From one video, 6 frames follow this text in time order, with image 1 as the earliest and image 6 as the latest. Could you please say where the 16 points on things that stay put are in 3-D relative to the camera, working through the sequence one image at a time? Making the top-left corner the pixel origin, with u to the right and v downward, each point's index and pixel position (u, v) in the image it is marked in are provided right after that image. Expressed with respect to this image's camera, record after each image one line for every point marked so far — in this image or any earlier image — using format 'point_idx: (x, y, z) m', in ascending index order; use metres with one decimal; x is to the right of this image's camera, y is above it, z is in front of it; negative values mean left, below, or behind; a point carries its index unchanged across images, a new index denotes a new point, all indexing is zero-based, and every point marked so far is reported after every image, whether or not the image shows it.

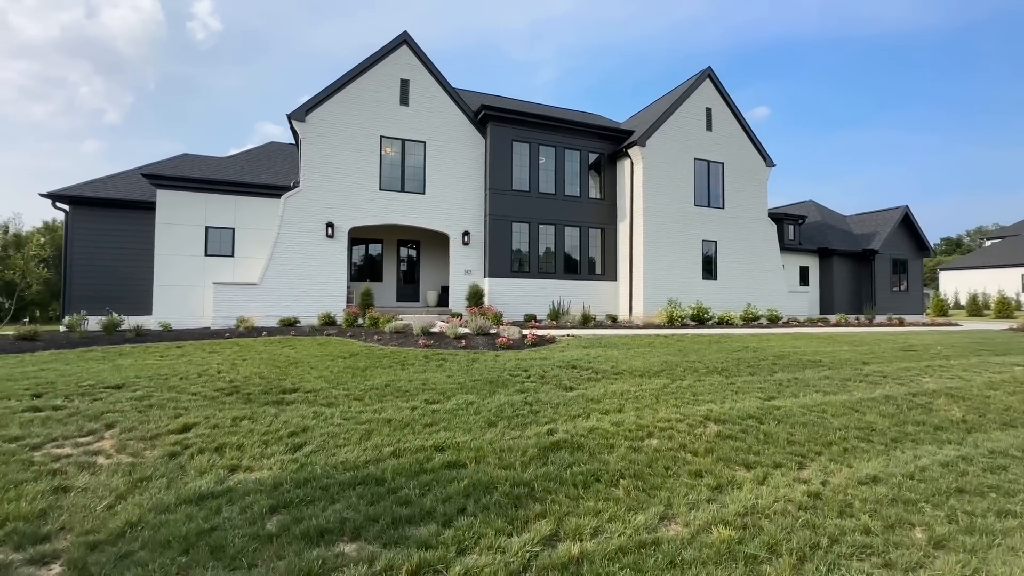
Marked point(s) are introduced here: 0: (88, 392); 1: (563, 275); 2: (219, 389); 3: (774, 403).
0: (-4.9, -1.2, +4.9) m
1: (+1.8, +0.5, +15.1) m
2: (-3.5, -1.2, +5.1) m
3: (+3.2, -1.4, +5.2) m
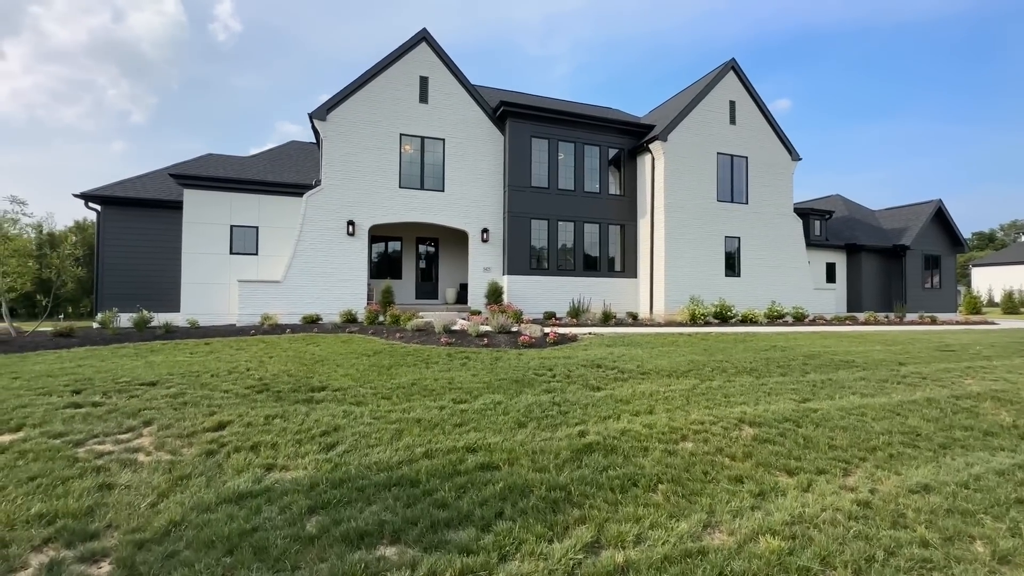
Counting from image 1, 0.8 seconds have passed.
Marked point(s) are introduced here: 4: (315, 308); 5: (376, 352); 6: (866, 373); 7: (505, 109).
0: (-4.5, -1.2, +5.0) m
1: (+2.5, +0.6, +15.0) m
2: (-3.2, -1.2, +5.2) m
3: (+3.5, -1.4, +5.1) m
4: (-5.8, -0.6, +12.8) m
5: (-2.4, -1.1, +7.4) m
6: (+5.7, -1.4, +6.9) m
7: (-0.2, +5.9, +14.1) m
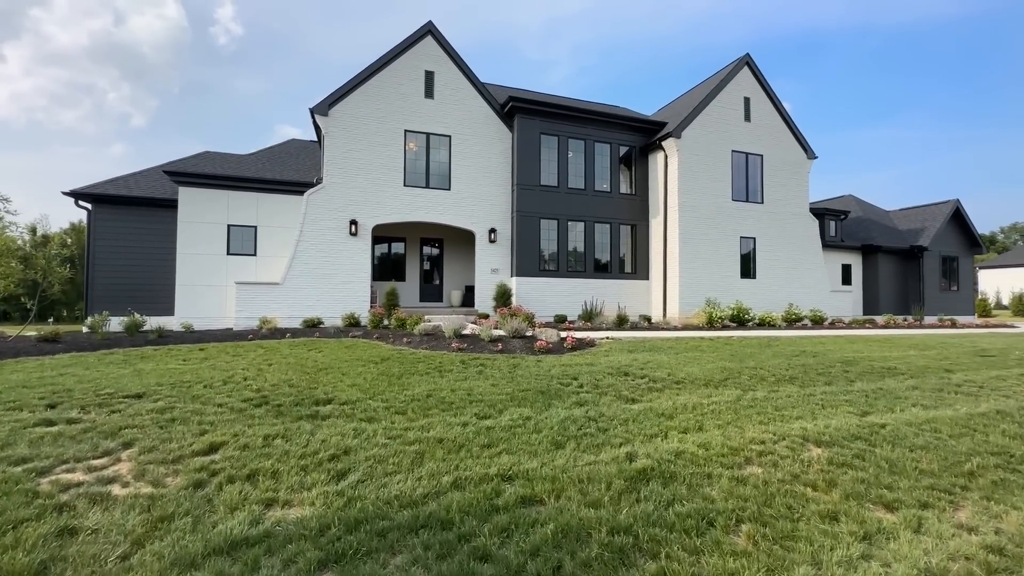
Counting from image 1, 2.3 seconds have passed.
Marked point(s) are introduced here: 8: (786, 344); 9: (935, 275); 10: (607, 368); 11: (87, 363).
0: (-4.2, -1.2, +4.5) m
1: (+2.7, +0.5, +14.4) m
2: (-2.9, -1.2, +4.7) m
3: (+3.8, -1.4, +4.6) m
4: (-5.6, -0.7, +12.2) m
5: (-2.1, -1.1, +6.9) m
6: (+6.0, -1.4, +6.3) m
7: (+0.1, +5.8, +13.6) m
8: (+6.0, -1.2, +9.5) m
9: (+17.3, +0.5, +17.5) m
10: (+1.4, -1.2, +6.5) m
11: (-6.8, -1.2, +6.9) m
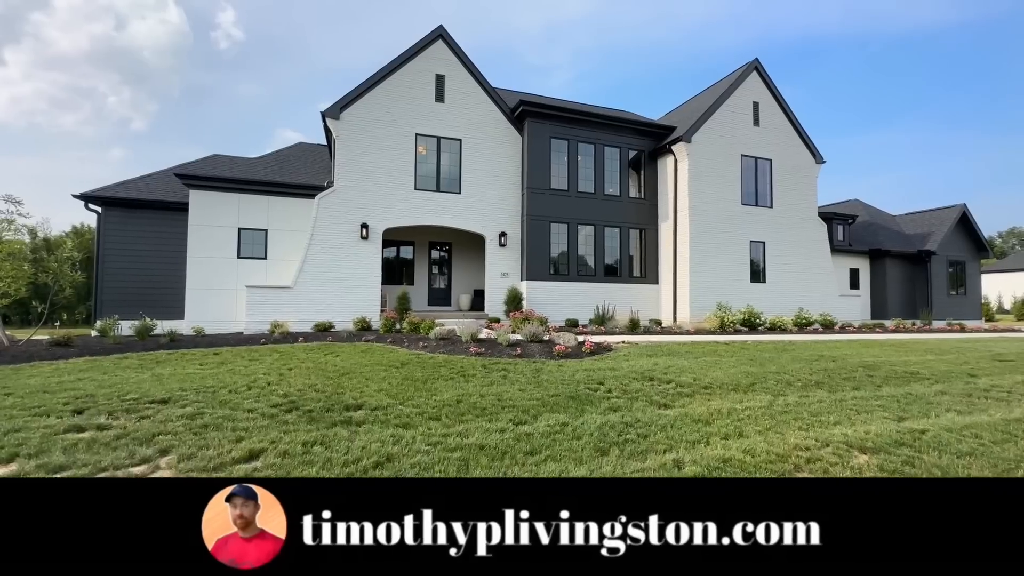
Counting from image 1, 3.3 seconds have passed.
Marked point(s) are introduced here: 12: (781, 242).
0: (-3.9, -1.2, +4.4) m
1: (+3.1, +0.3, +14.4) m
2: (-2.5, -1.2, +4.6) m
3: (+4.2, -1.4, +4.5) m
4: (-5.2, -0.8, +12.1) m
5: (-1.7, -1.2, +6.8) m
6: (+6.3, -1.4, +6.3) m
7: (+0.4, +5.7, +13.6) m
8: (+6.4, -1.3, +9.4) m
9: (+17.6, +0.3, +17.5) m
10: (+1.8, -1.3, +6.4) m
11: (-6.4, -1.3, +6.8) m
12: (+9.6, +1.6, +15.4) m
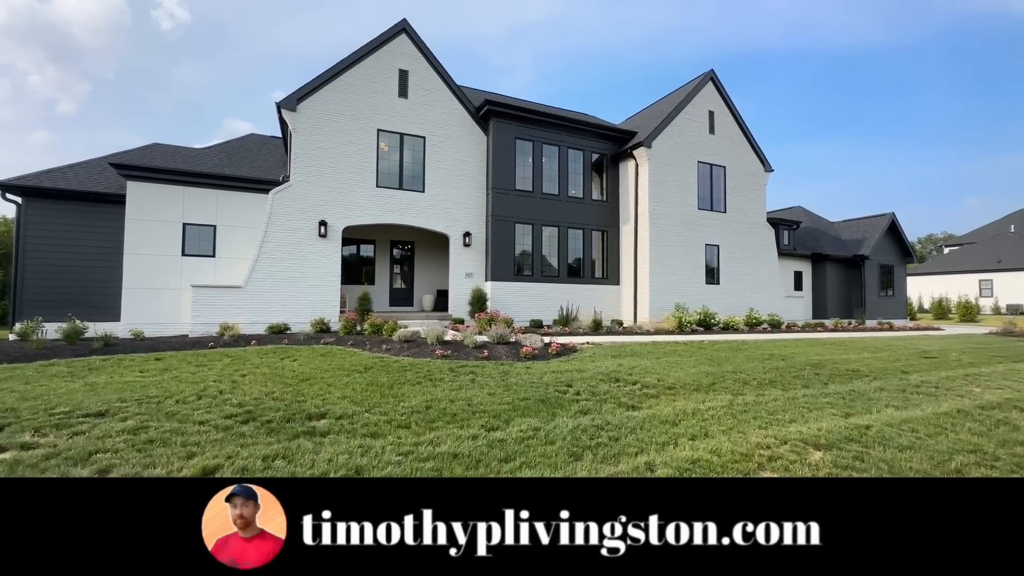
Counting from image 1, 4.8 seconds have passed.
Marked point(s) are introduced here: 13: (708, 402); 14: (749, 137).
0: (-4.2, -1.3, +4.0) m
1: (+1.9, +0.3, +14.6) m
2: (-2.8, -1.3, +4.3) m
3: (+3.9, -1.5, +4.8) m
4: (-6.2, -0.8, +11.6) m
5: (-2.2, -1.2, +6.6) m
6: (+5.8, -1.5, +6.8) m
7: (-0.7, +5.7, +13.6) m
8: (+5.6, -1.4, +9.9) m
9: (+16.0, +0.3, +19.0) m
10: (+1.3, -1.3, +6.5) m
11: (-6.9, -1.3, +6.1) m
12: (+8.3, +1.6, +16.1) m
13: (+2.4, -1.4, +5.3) m
14: (+9.0, +5.8, +16.4) m
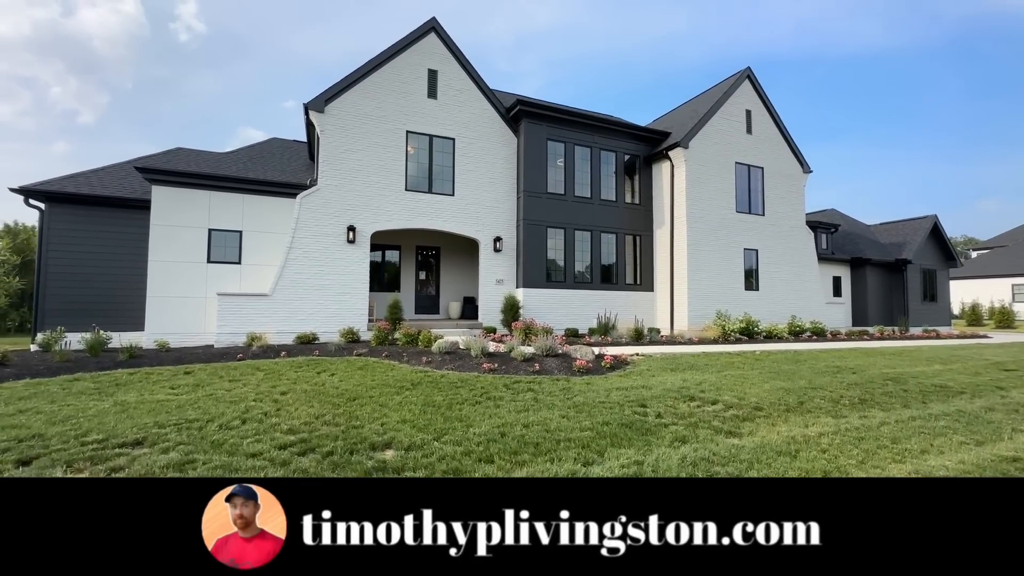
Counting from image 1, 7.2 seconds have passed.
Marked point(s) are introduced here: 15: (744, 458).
0: (-3.3, -1.4, +3.5) m
1: (+2.9, +0.1, +14.0) m
2: (-2.0, -1.4, +3.8) m
3: (+4.7, -1.6, +4.2) m
4: (-5.3, -1.0, +11.1) m
5: (-1.3, -1.3, +6.0) m
6: (+6.7, -1.6, +6.1) m
7: (+0.3, +5.5, +13.1) m
8: (+6.5, -1.5, +9.2) m
9: (+17.1, 0.0, +18.2) m
10: (+2.2, -1.4, +5.9) m
11: (-6.1, -1.4, +5.6) m
12: (+9.4, +1.4, +15.4) m
13: (+3.2, -1.5, +4.6) m
14: (+10.1, +5.6, +15.7) m
15: (+2.0, -1.5, +3.7) m
